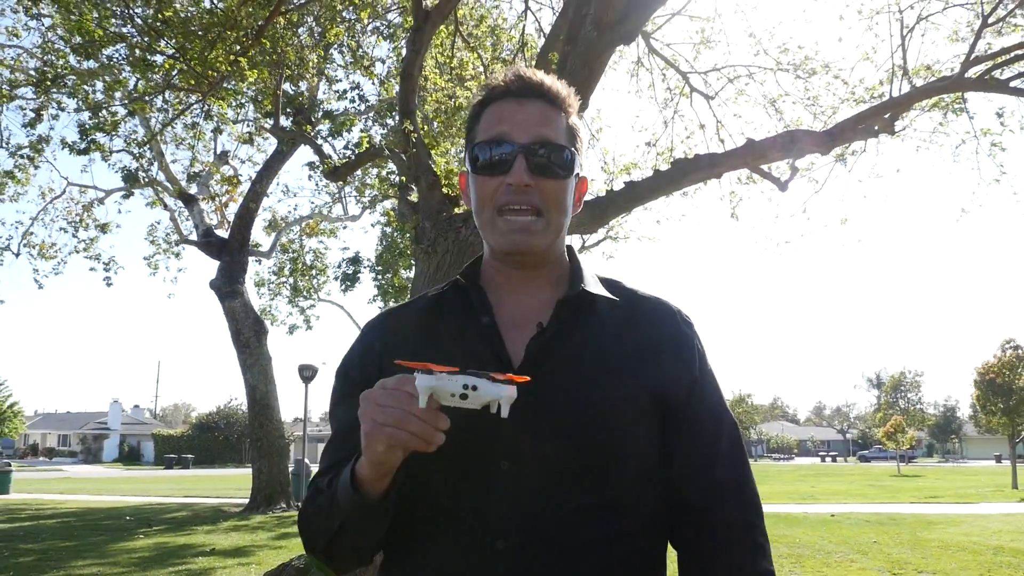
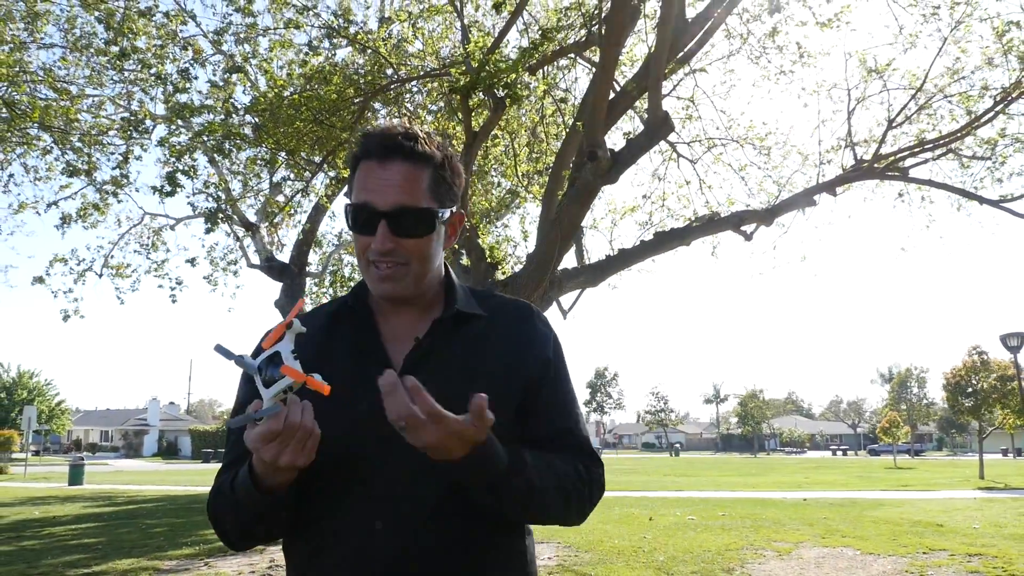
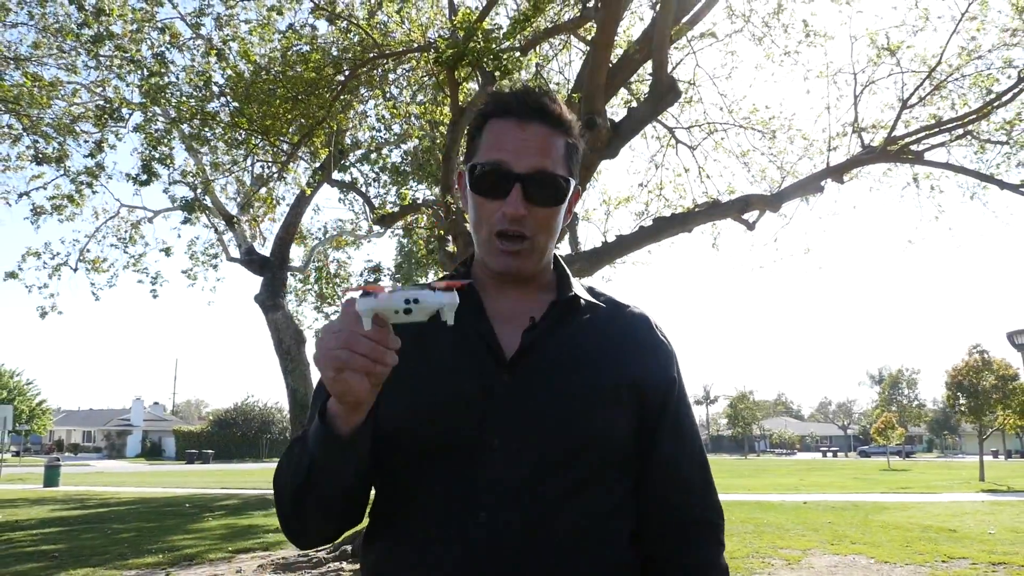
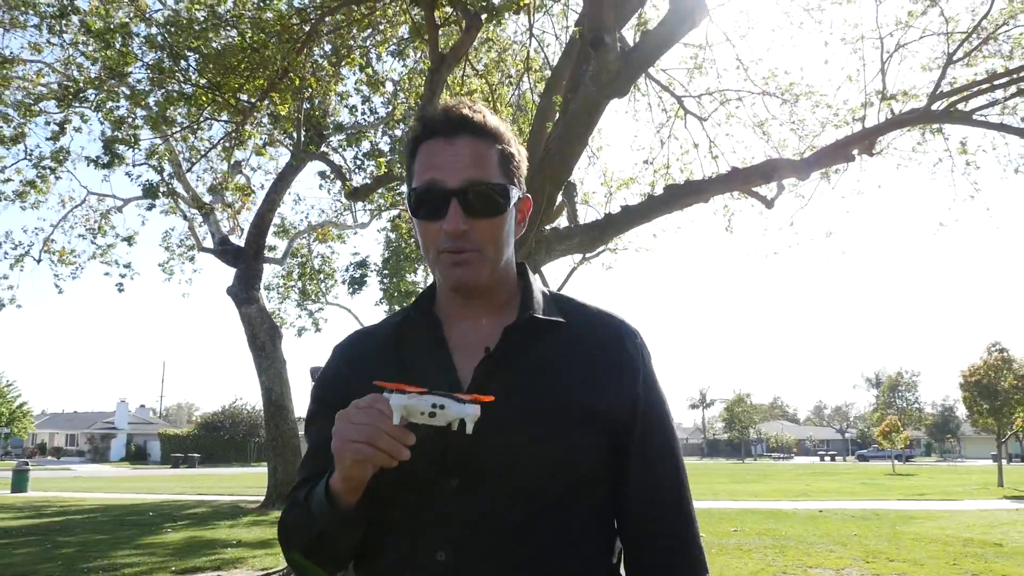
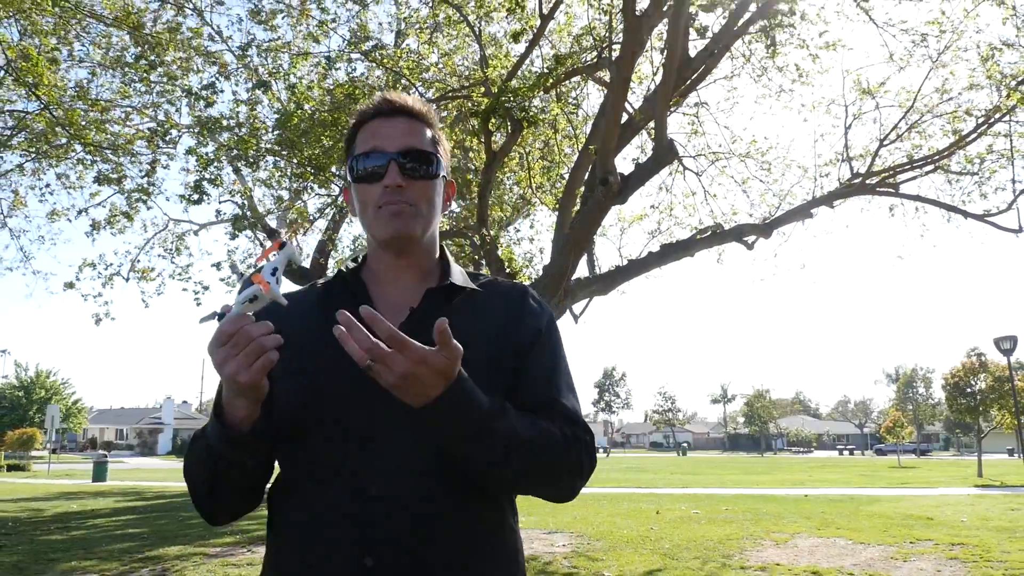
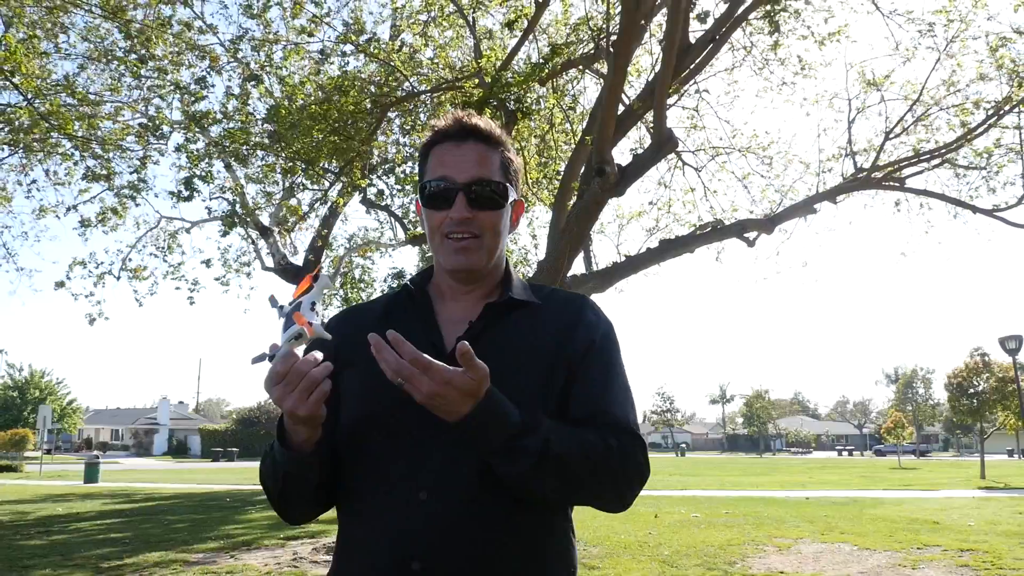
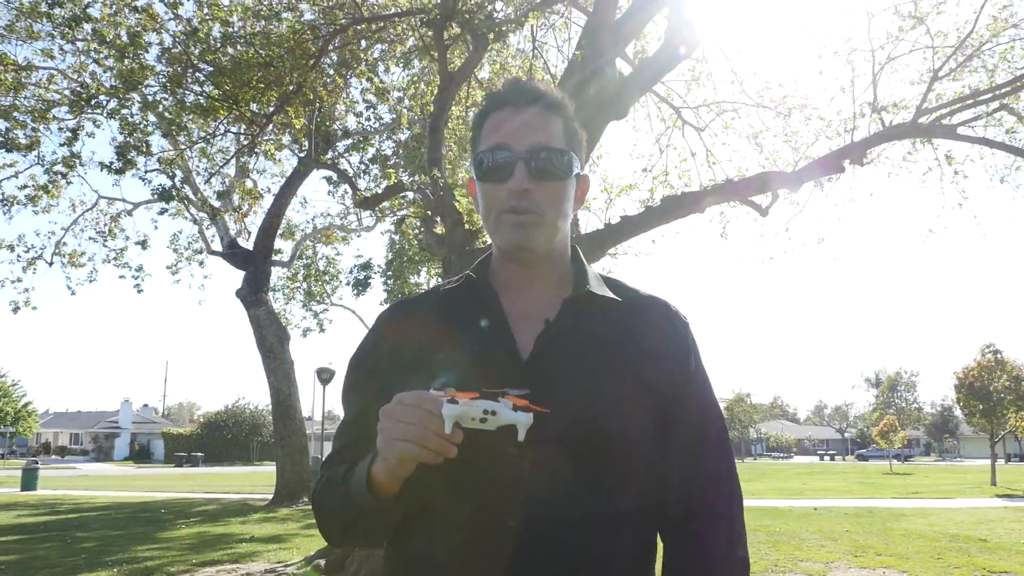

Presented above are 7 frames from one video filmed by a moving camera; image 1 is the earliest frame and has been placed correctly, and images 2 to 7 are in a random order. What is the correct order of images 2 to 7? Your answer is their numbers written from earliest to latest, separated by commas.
4, 7, 3, 2, 6, 5
